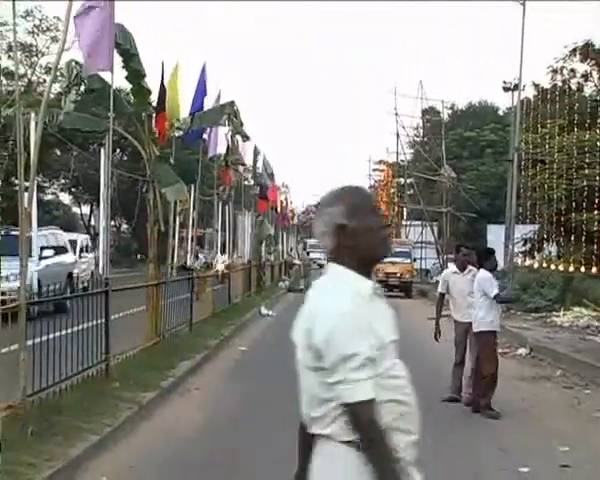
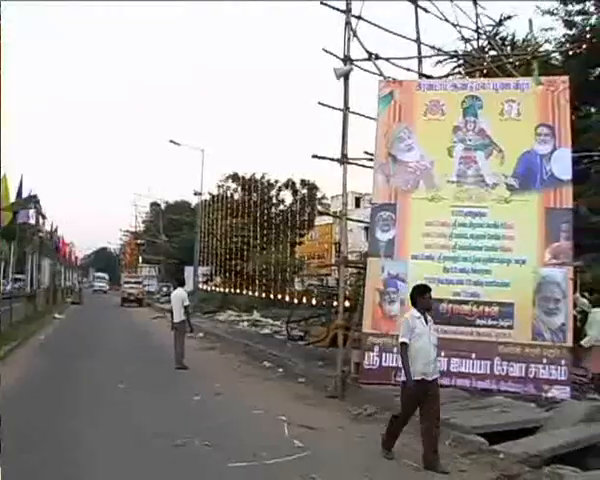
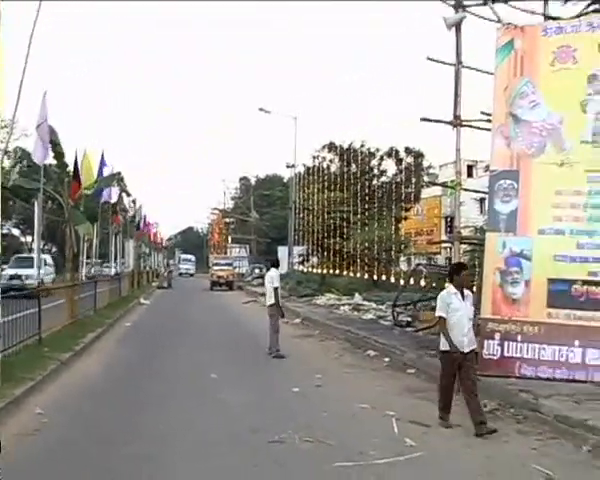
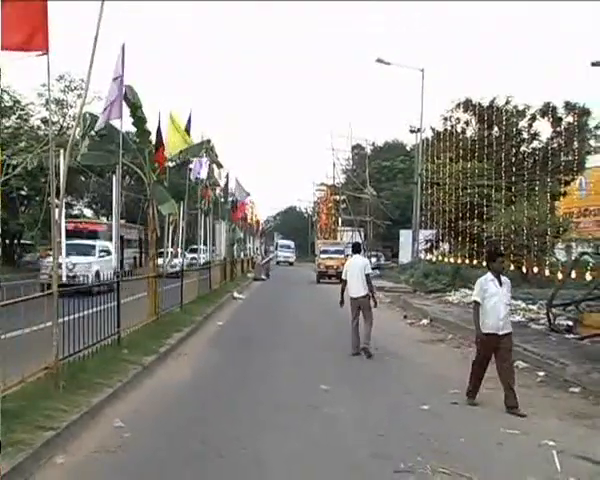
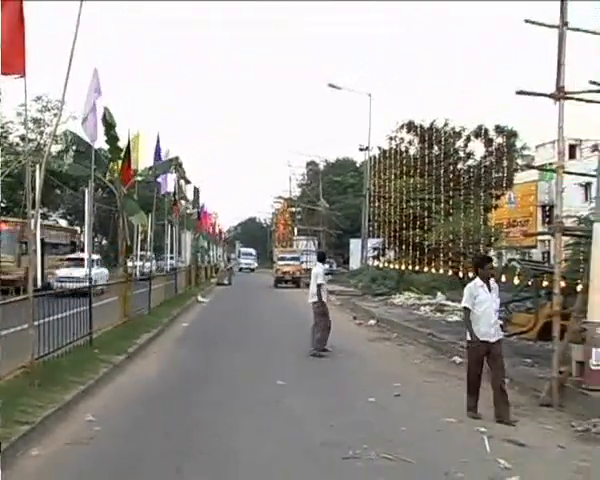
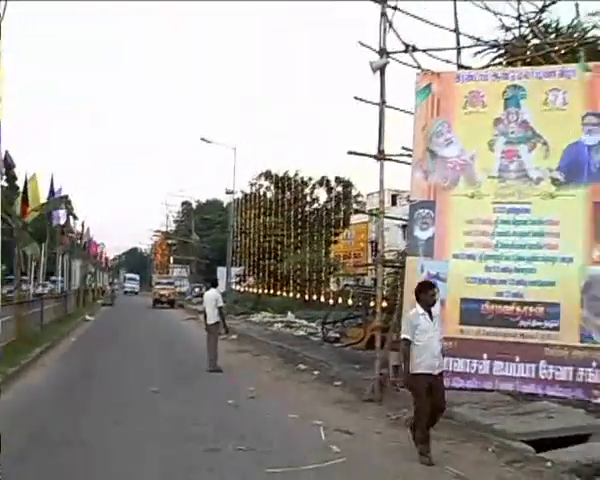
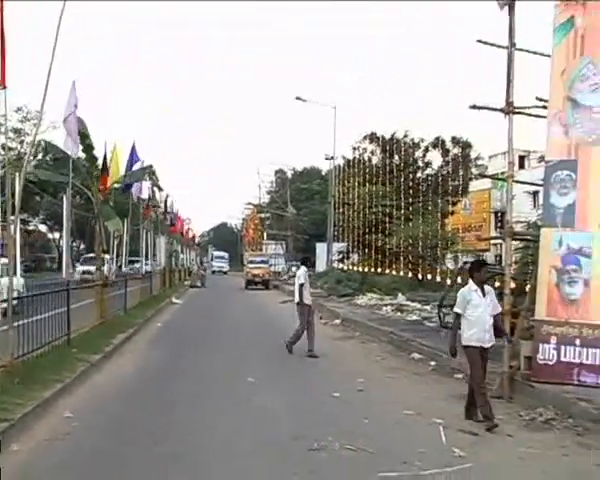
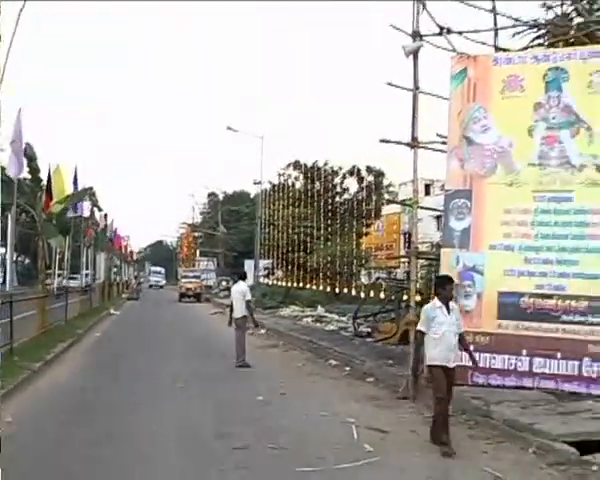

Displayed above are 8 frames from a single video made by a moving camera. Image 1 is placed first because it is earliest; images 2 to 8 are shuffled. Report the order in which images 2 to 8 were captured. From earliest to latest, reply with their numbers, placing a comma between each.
4, 5, 7, 3, 8, 6, 2
